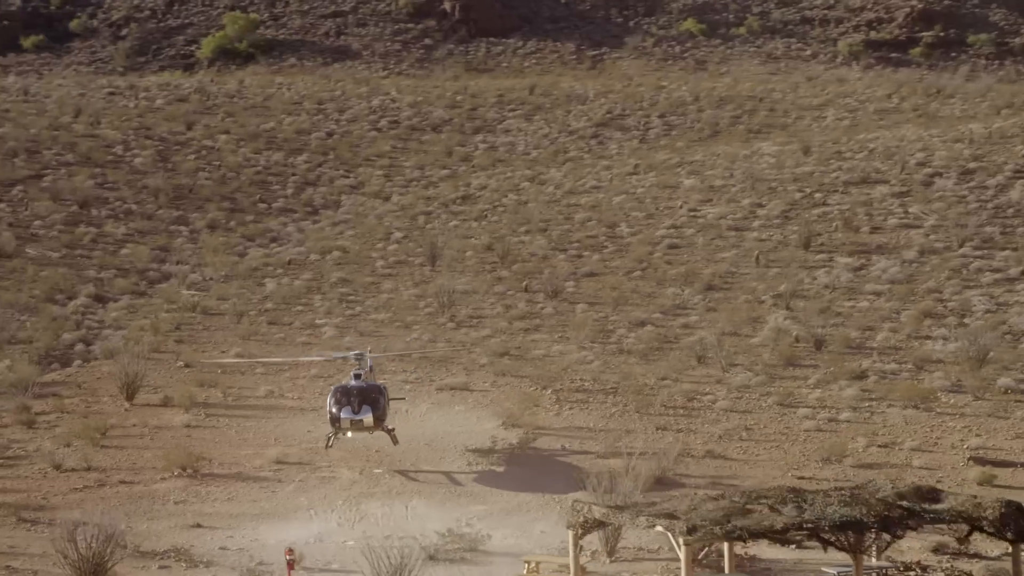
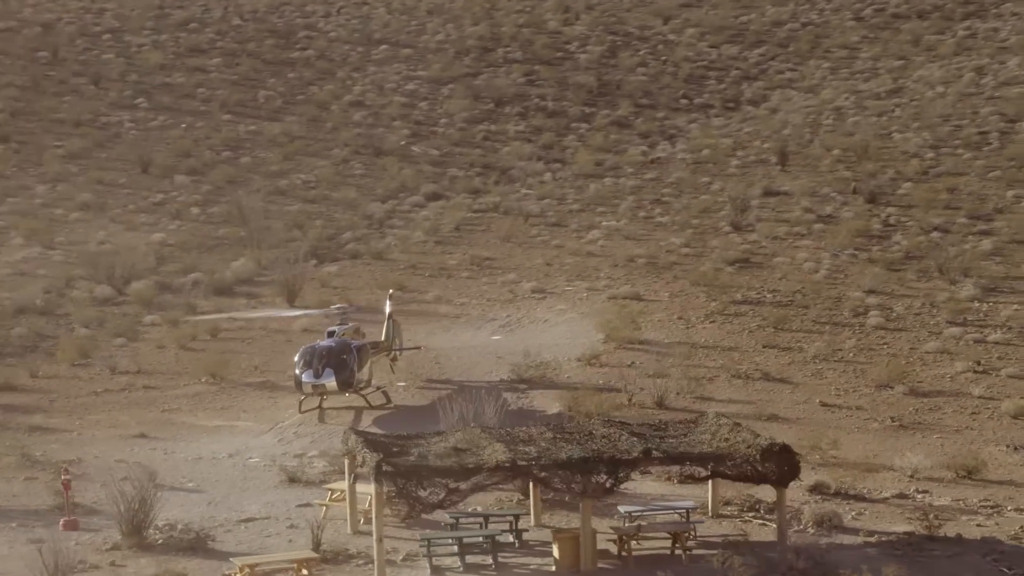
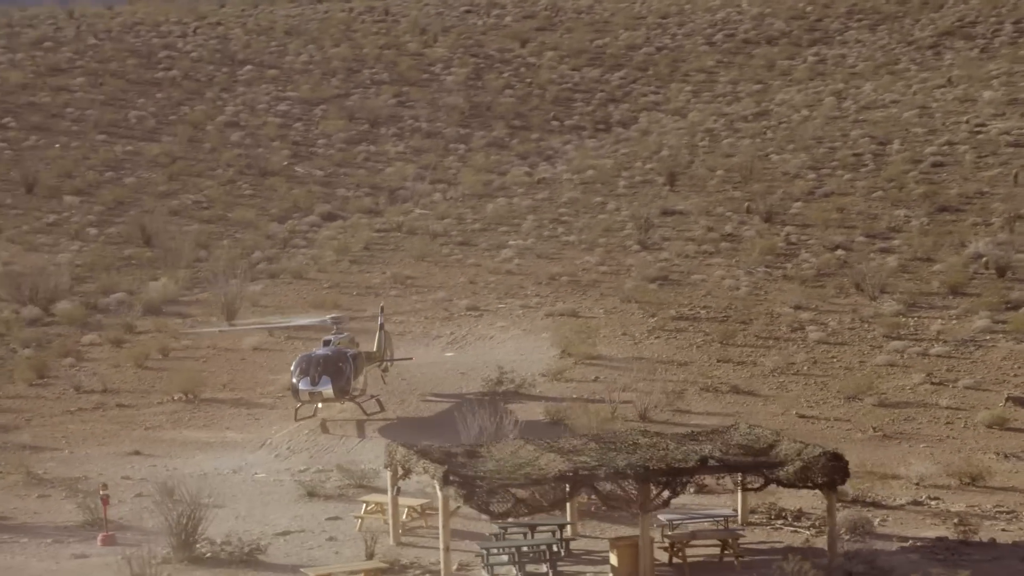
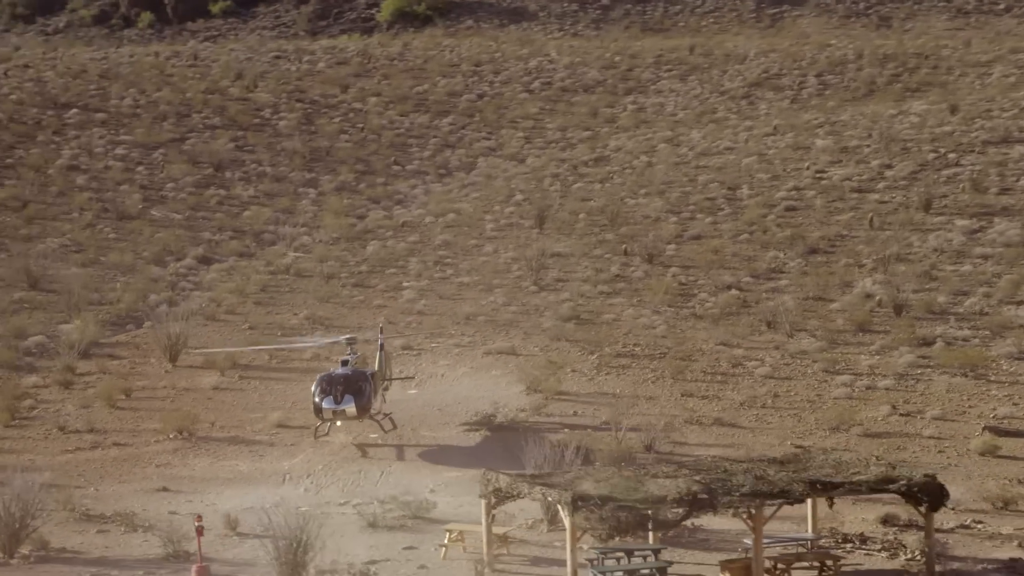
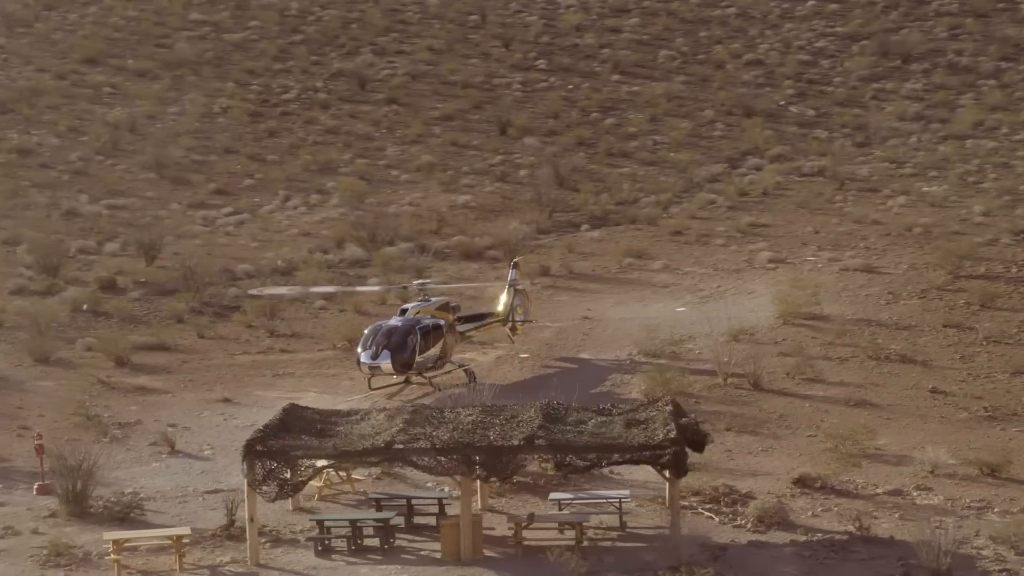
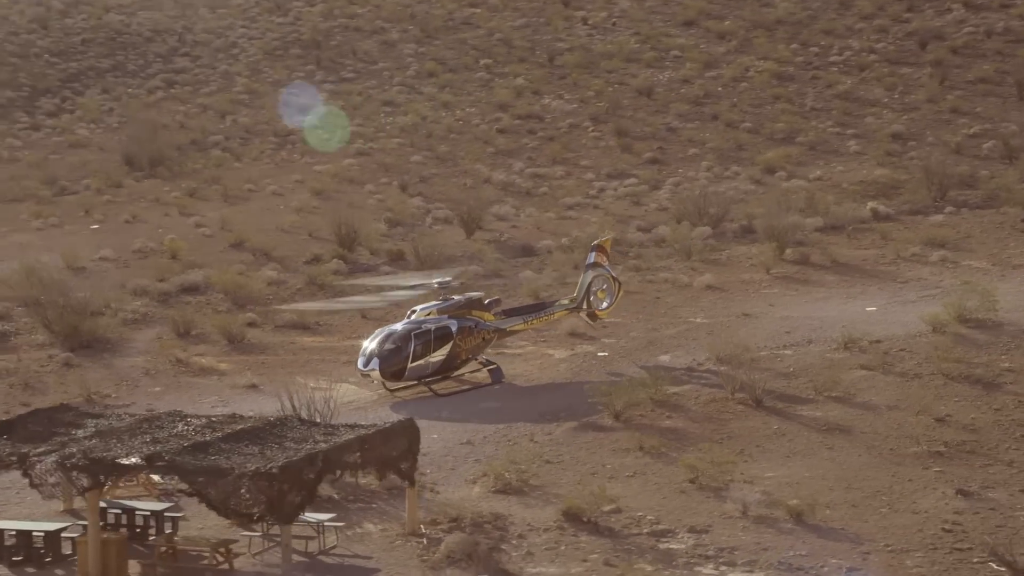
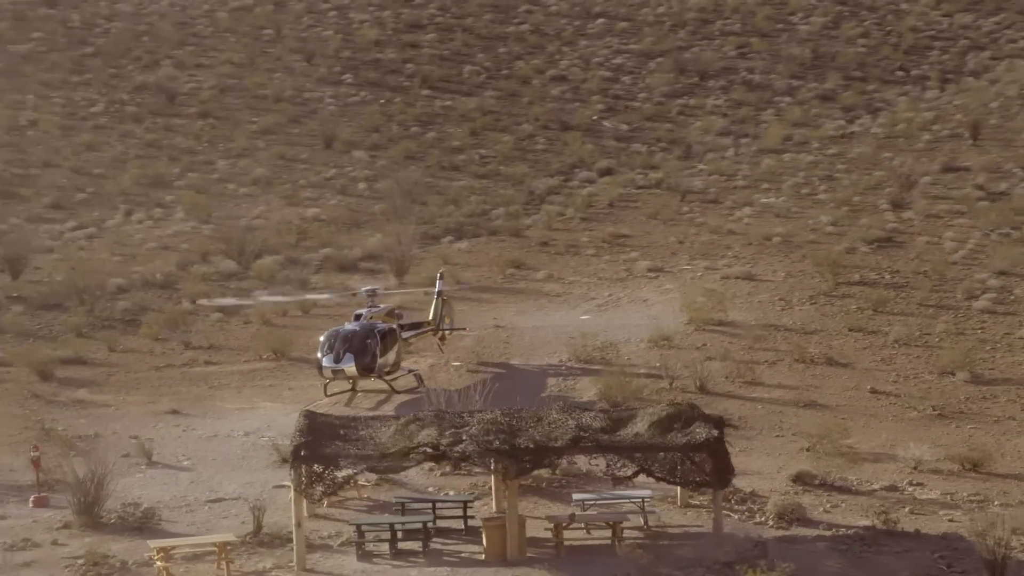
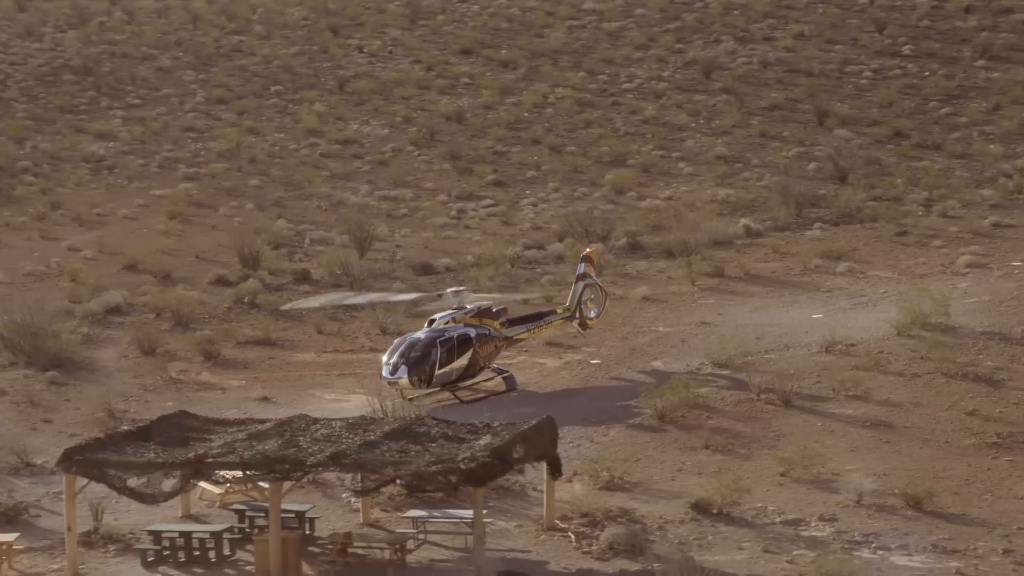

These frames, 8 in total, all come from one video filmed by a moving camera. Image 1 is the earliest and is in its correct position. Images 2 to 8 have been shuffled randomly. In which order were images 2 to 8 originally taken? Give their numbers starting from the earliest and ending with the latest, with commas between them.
4, 3, 2, 7, 5, 8, 6
